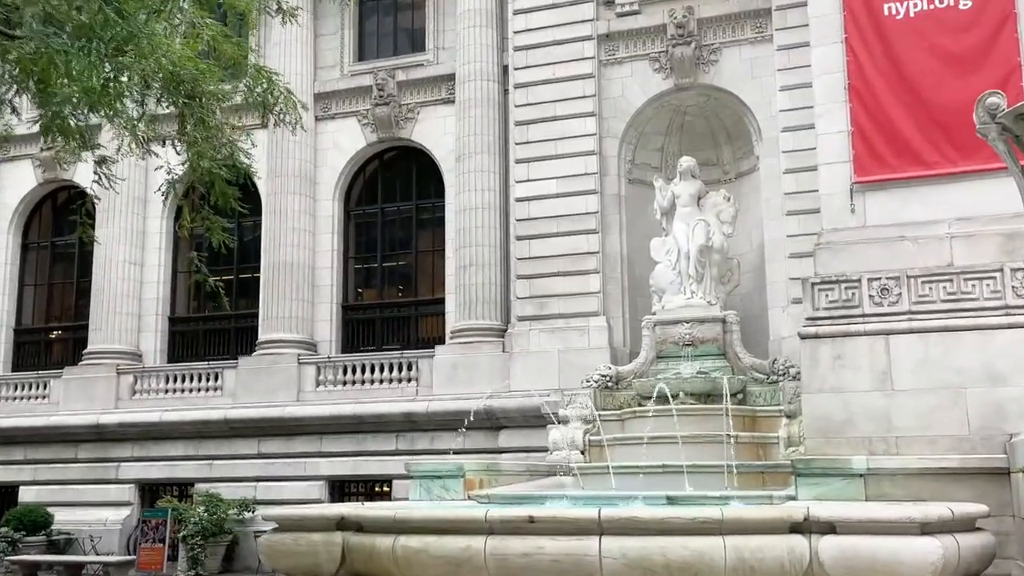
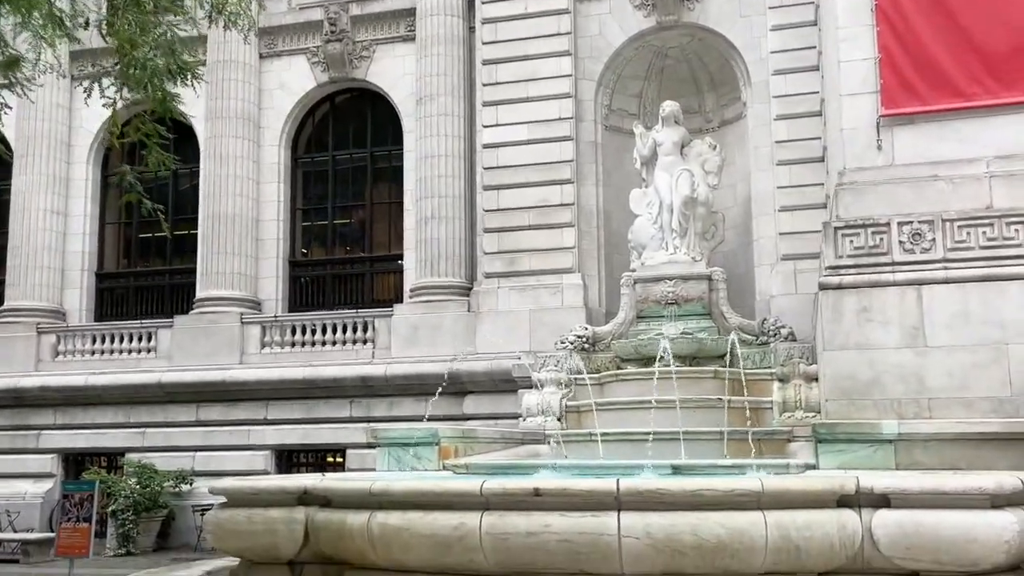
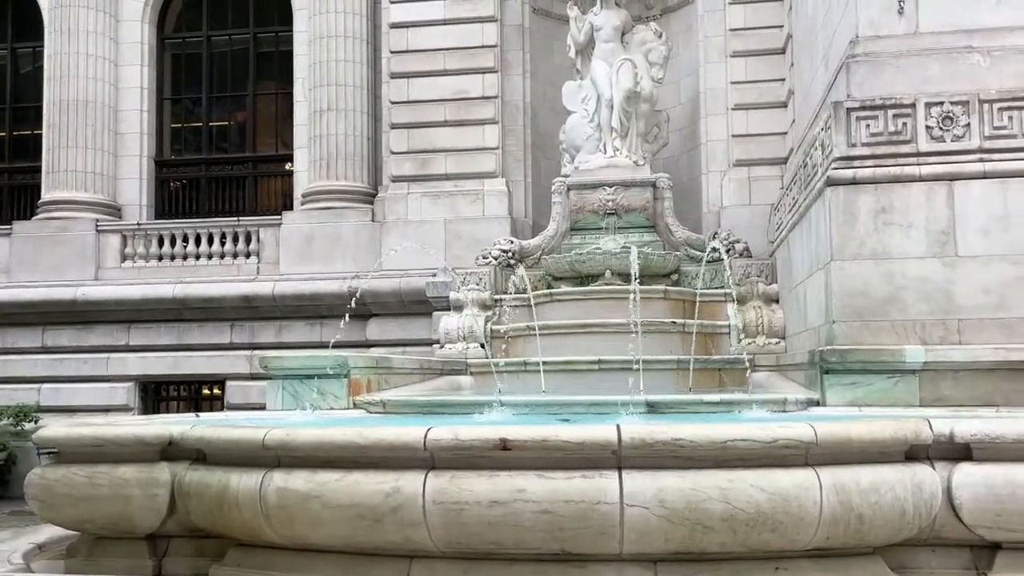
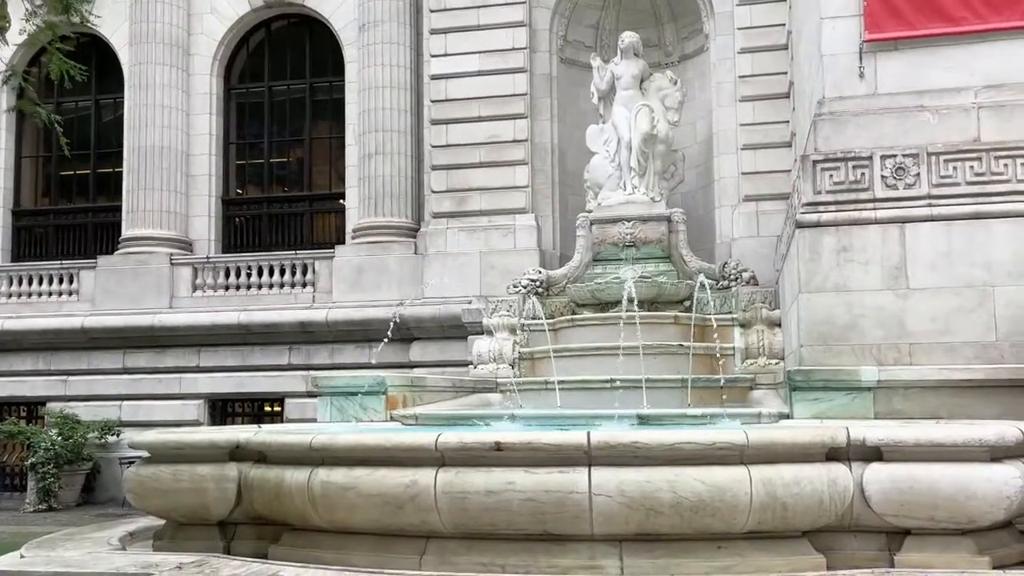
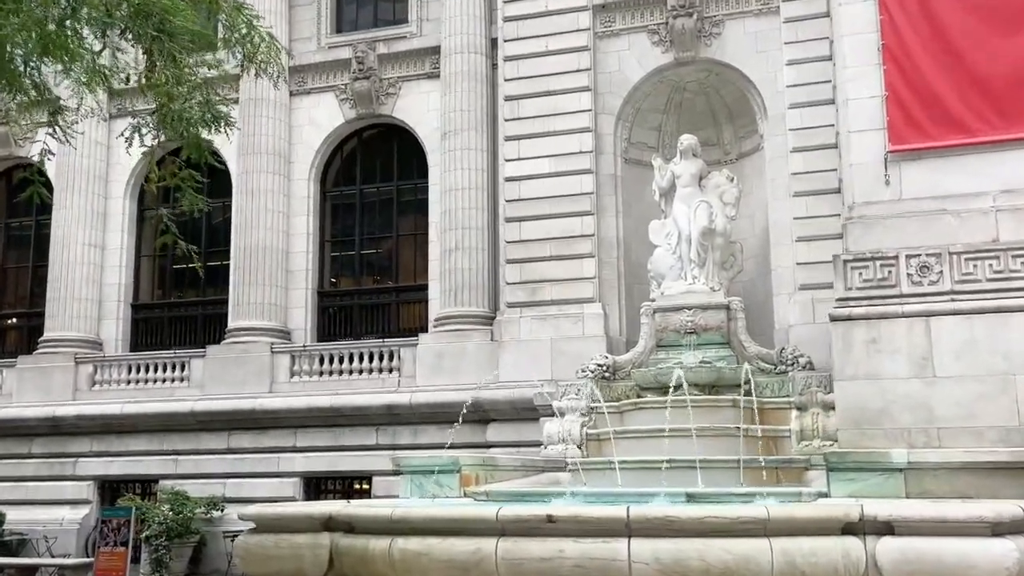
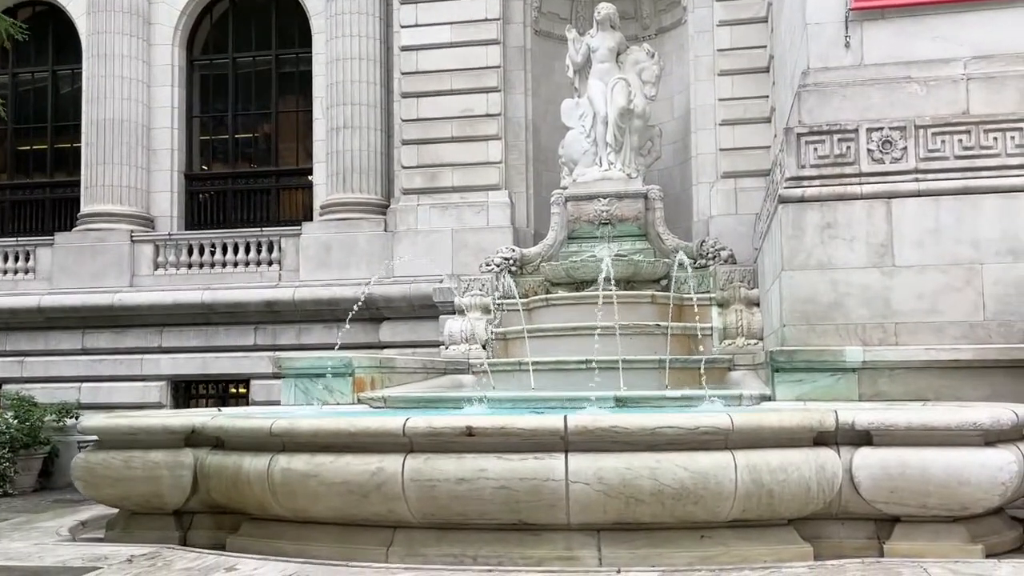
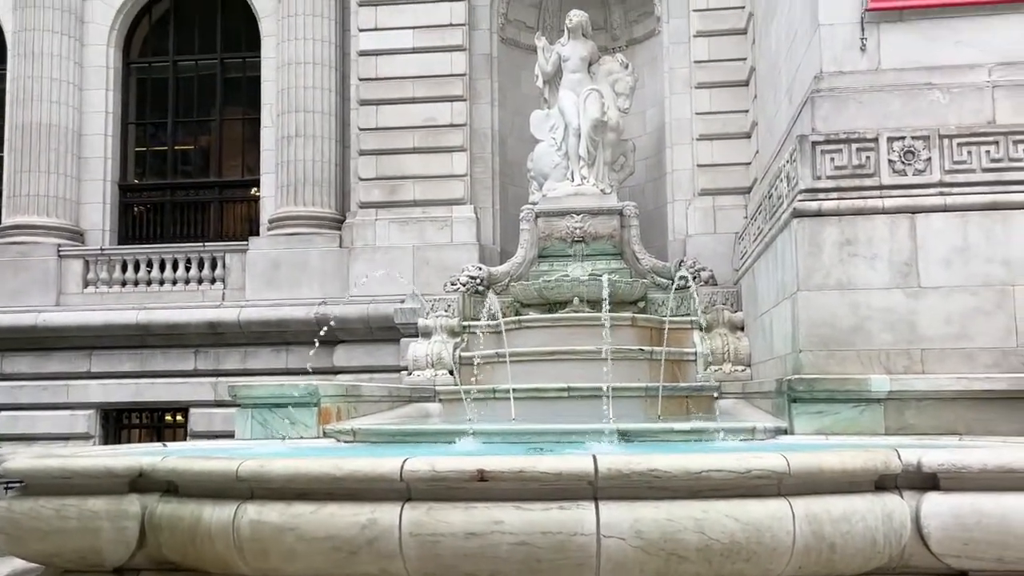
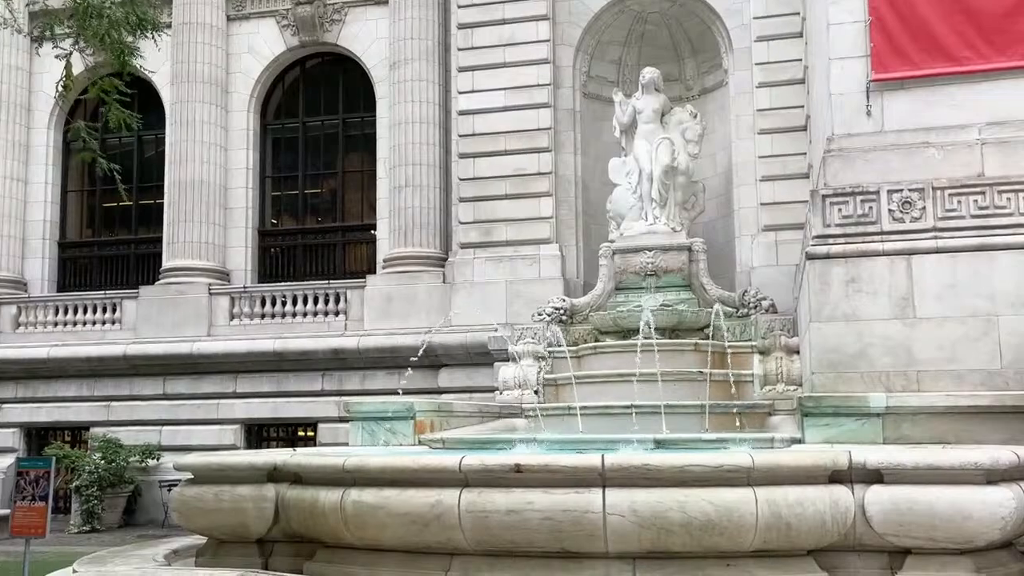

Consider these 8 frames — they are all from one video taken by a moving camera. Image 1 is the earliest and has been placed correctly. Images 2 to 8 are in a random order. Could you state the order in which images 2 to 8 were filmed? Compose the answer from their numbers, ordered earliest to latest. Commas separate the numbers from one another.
5, 2, 8, 4, 6, 3, 7
